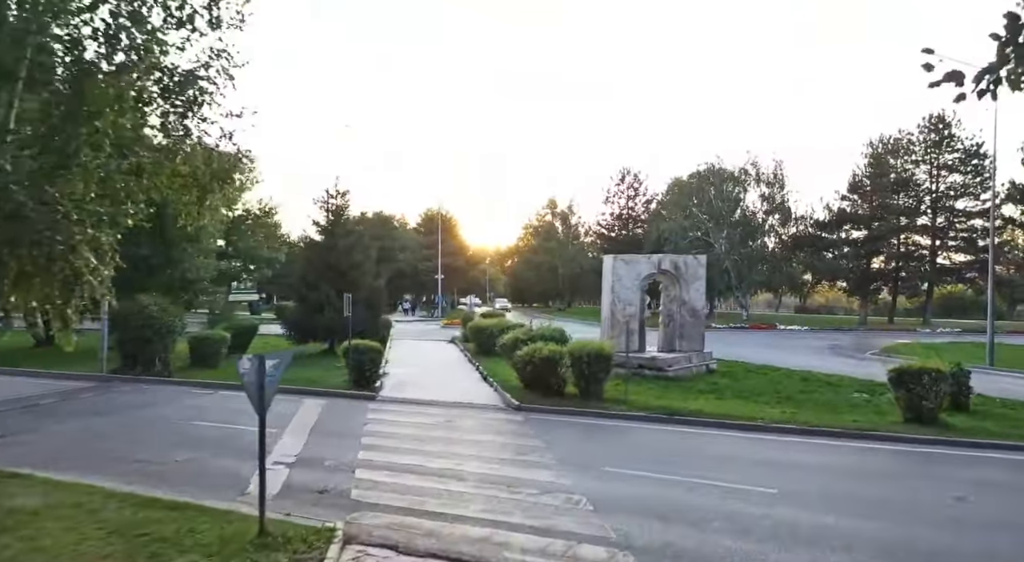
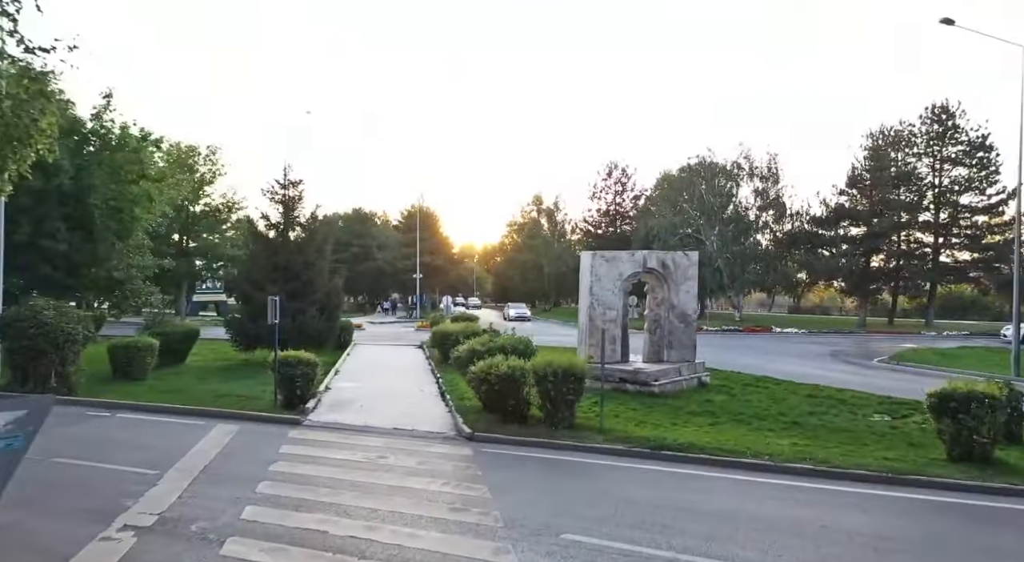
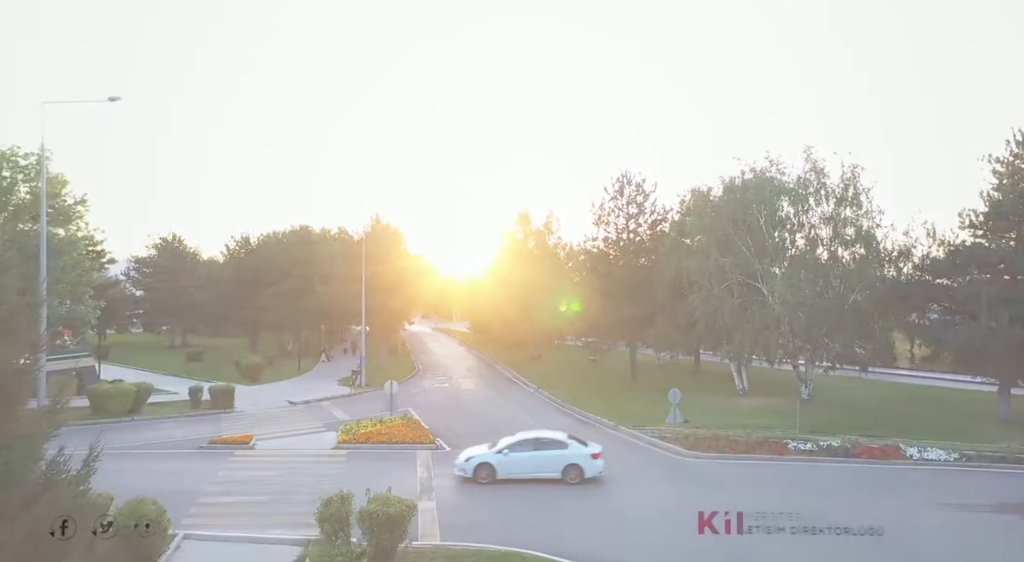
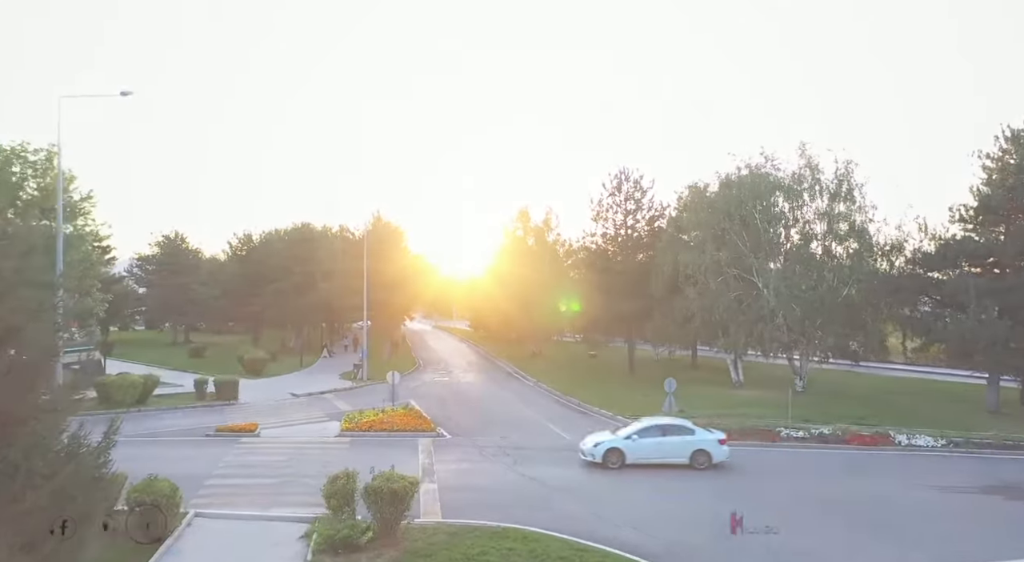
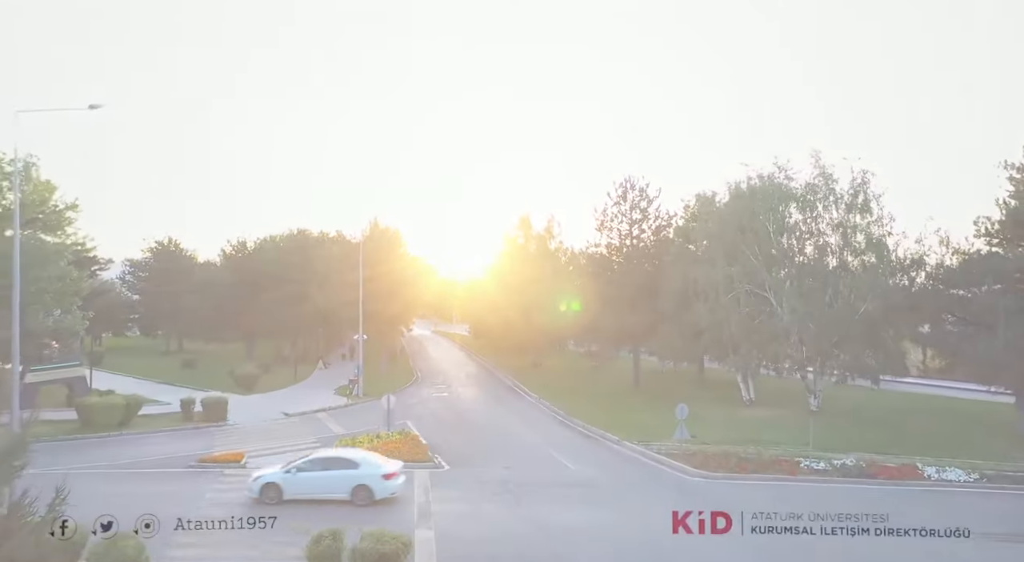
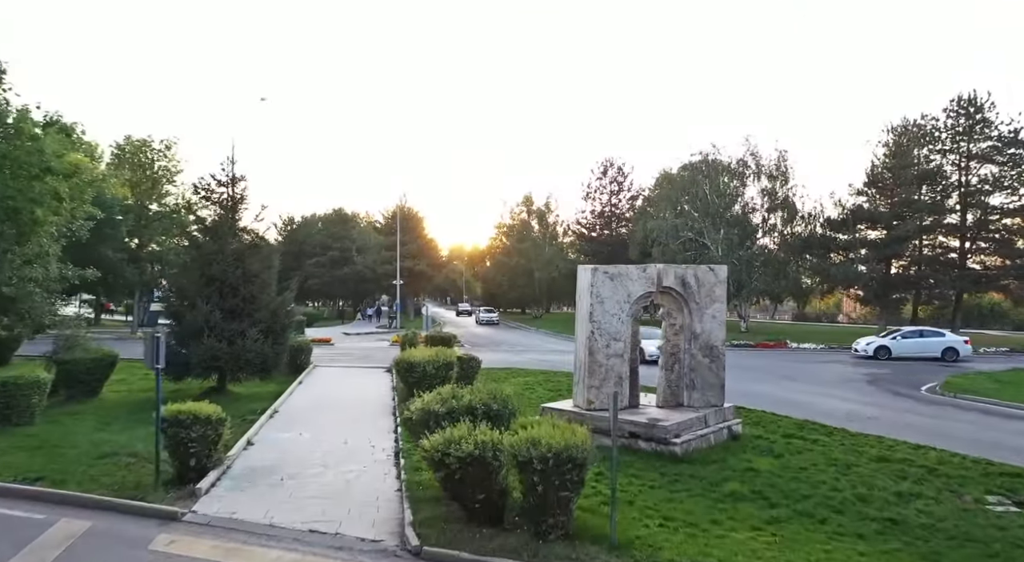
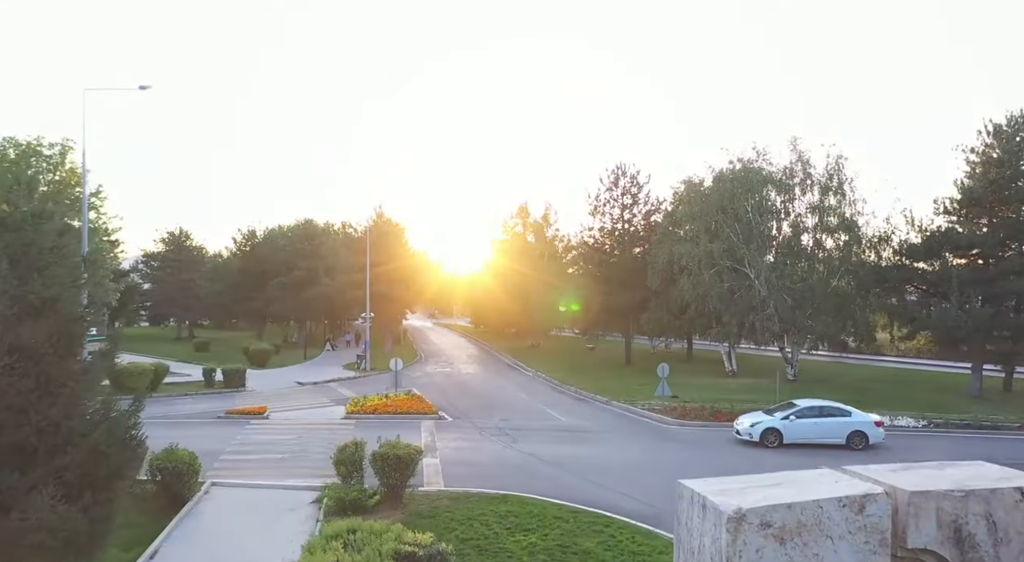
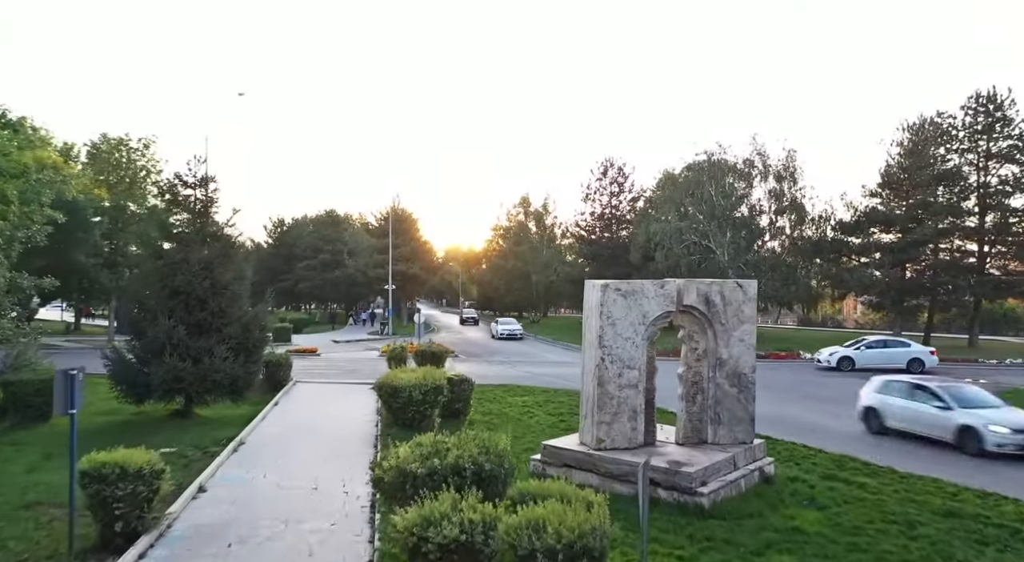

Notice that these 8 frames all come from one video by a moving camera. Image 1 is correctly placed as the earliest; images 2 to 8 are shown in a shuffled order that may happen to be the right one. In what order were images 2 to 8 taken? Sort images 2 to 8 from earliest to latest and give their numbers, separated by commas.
2, 6, 8, 7, 4, 3, 5
